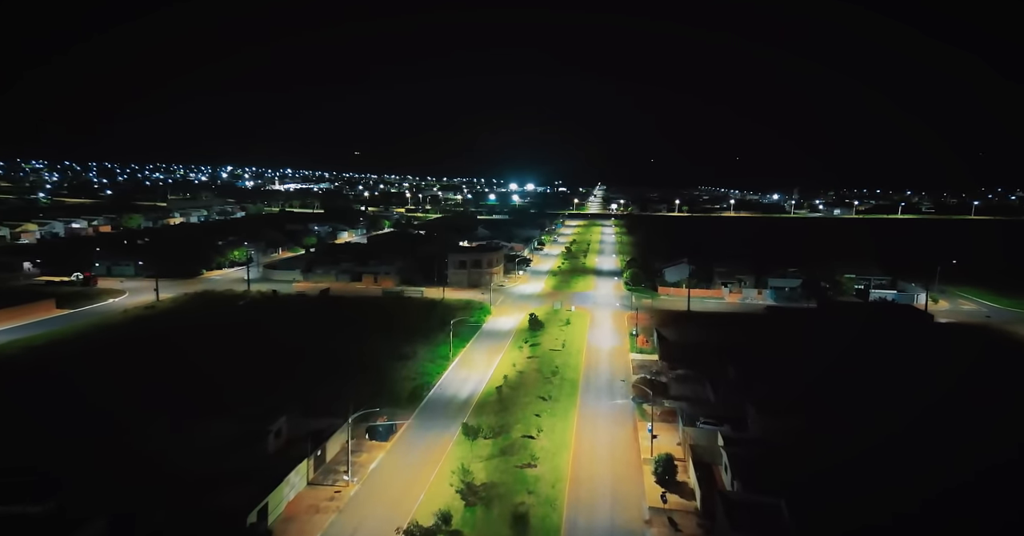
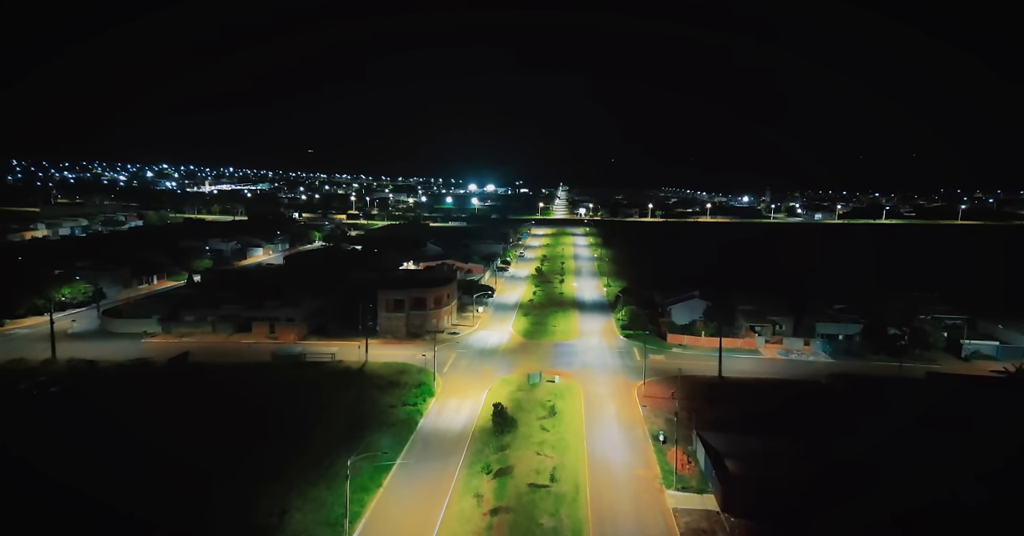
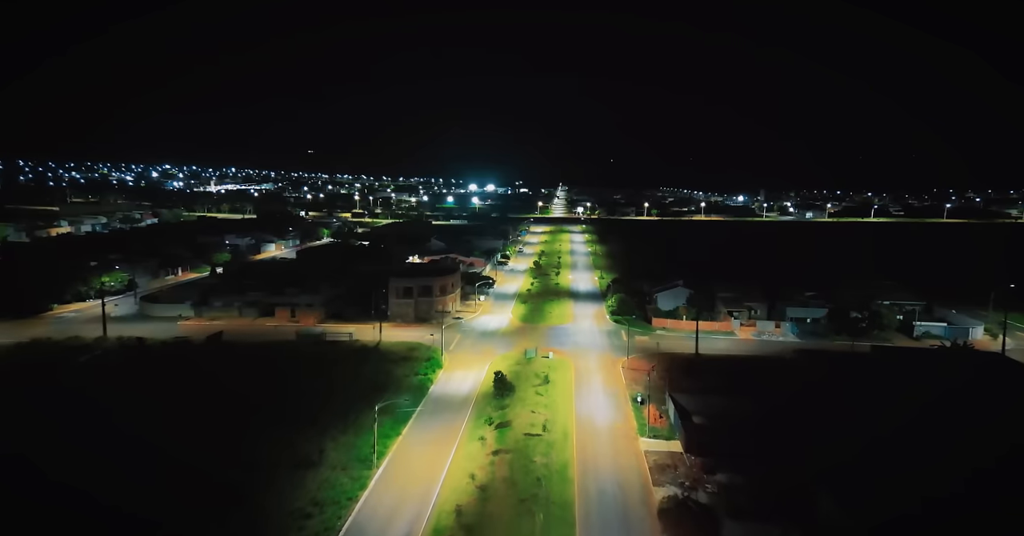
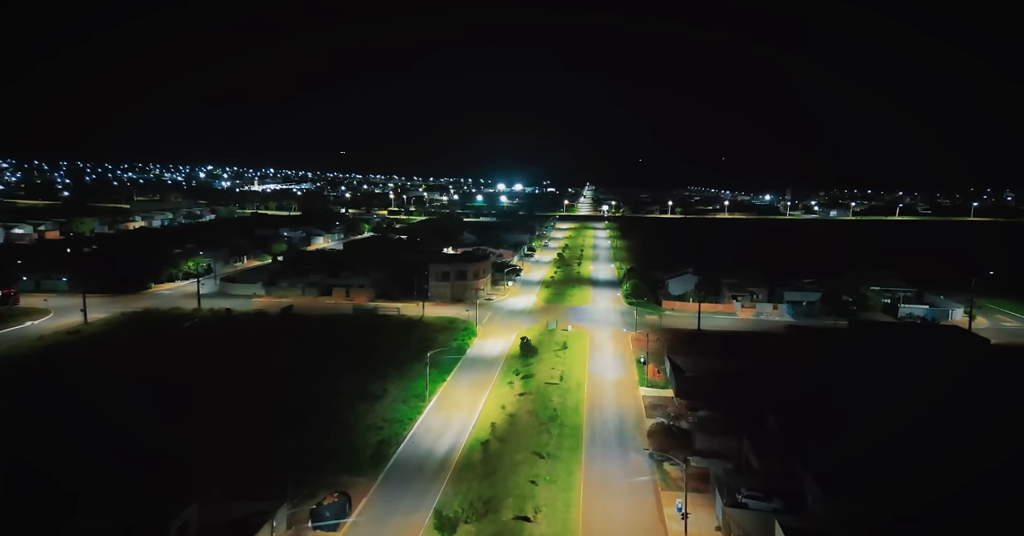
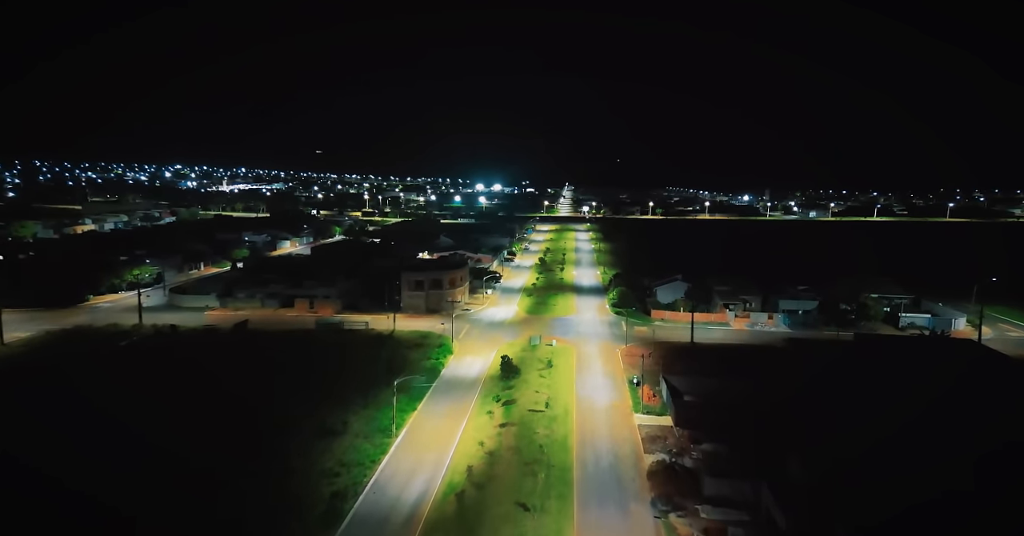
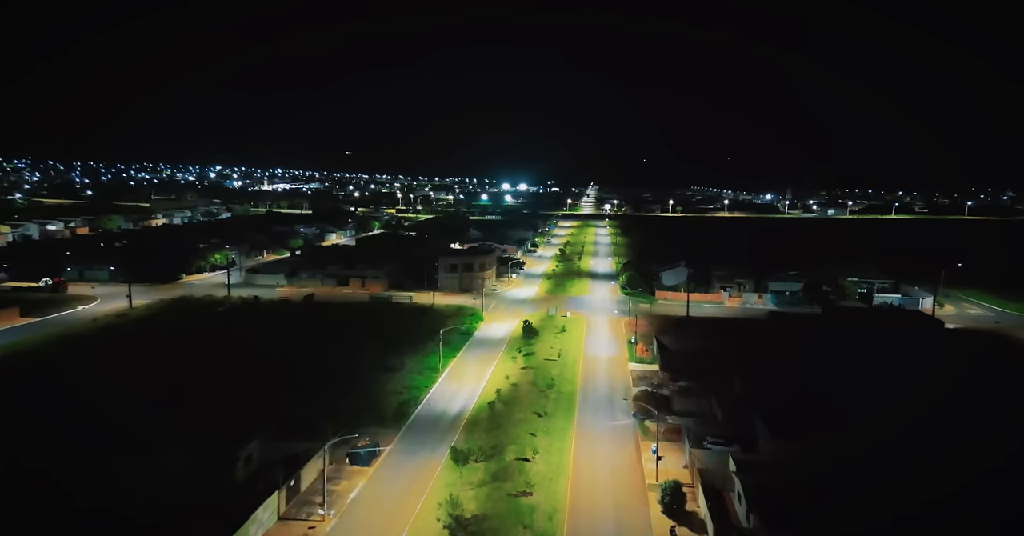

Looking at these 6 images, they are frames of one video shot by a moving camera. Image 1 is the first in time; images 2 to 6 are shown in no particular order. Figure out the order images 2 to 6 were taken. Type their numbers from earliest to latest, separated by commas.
6, 4, 5, 3, 2
